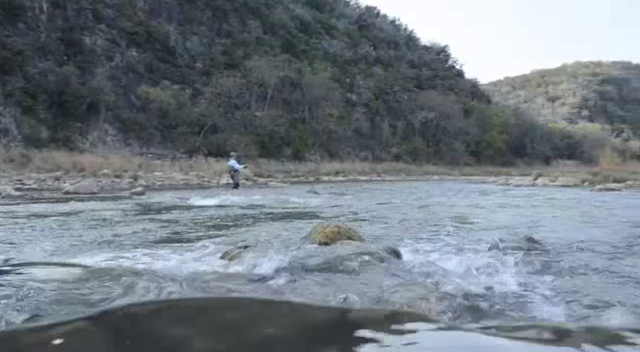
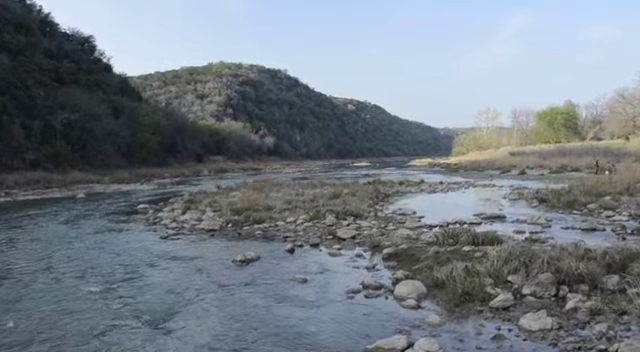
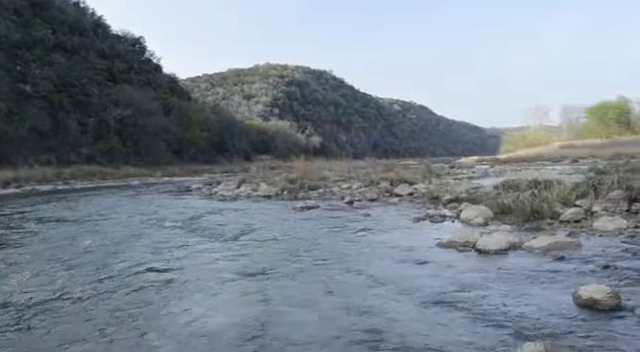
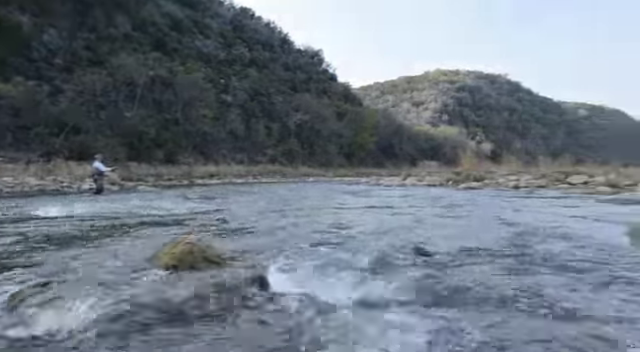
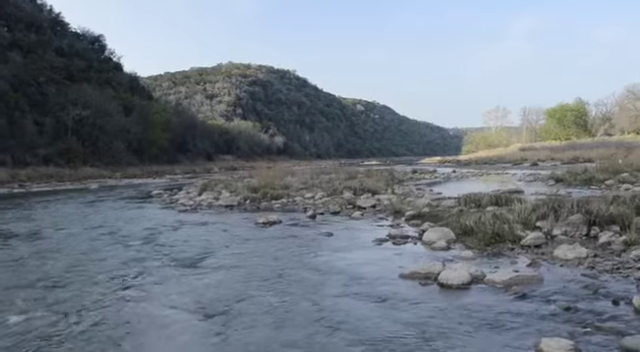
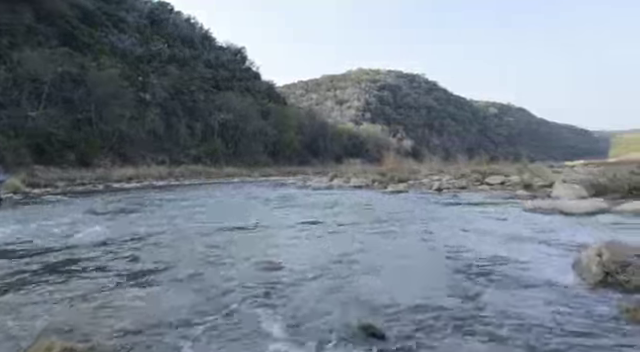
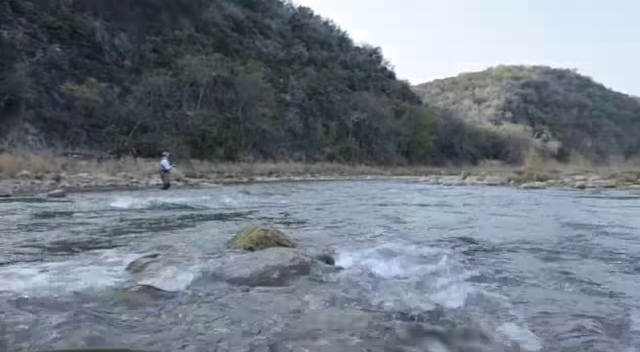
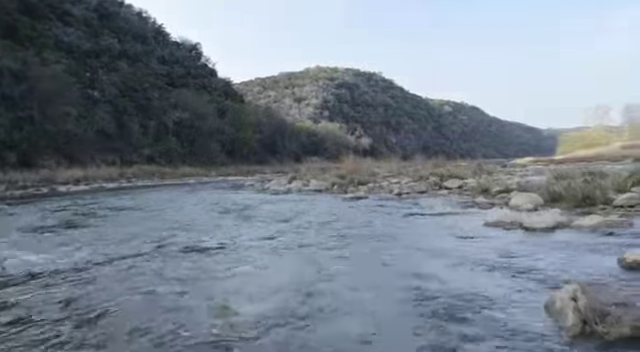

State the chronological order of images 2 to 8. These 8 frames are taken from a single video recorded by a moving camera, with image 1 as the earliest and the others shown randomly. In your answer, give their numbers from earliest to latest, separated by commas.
7, 4, 6, 8, 3, 5, 2
